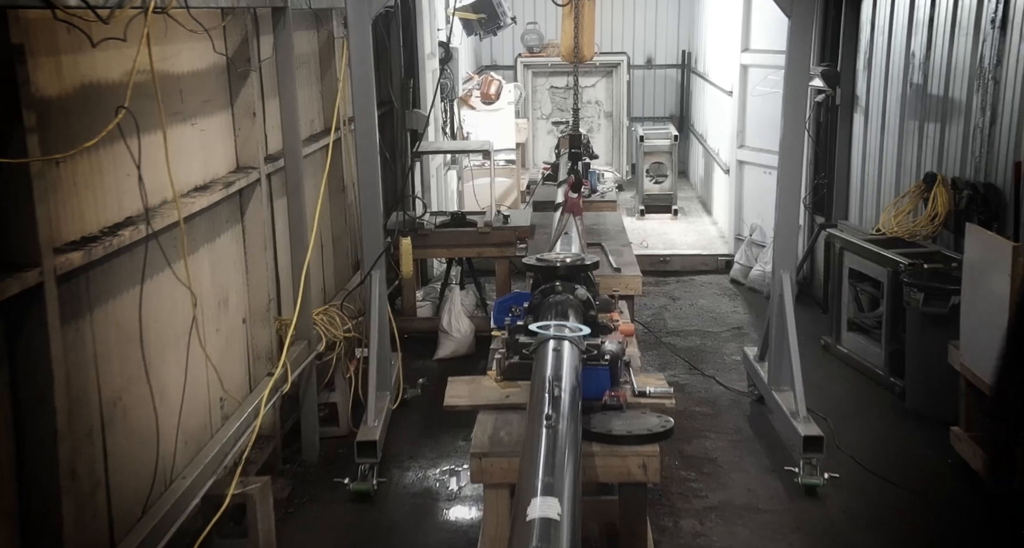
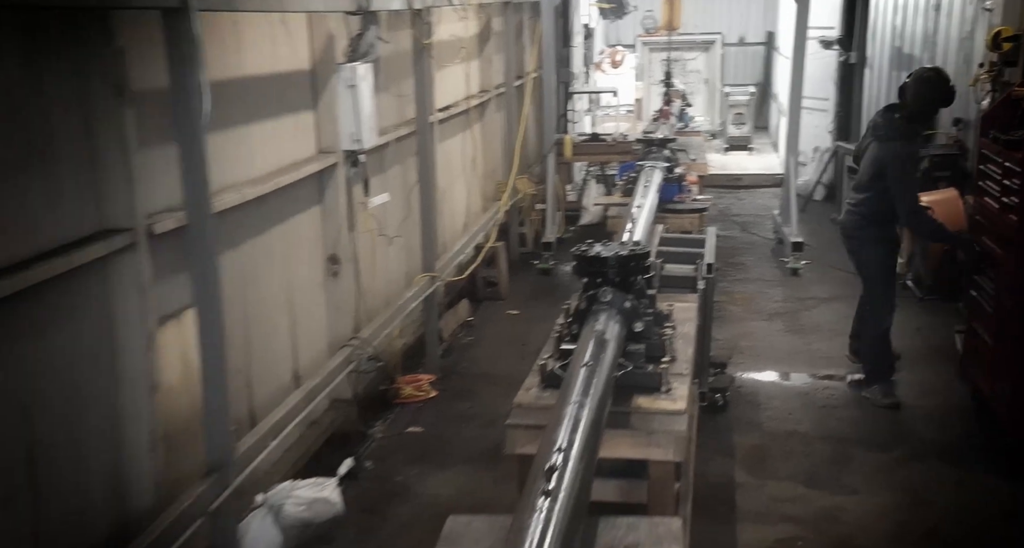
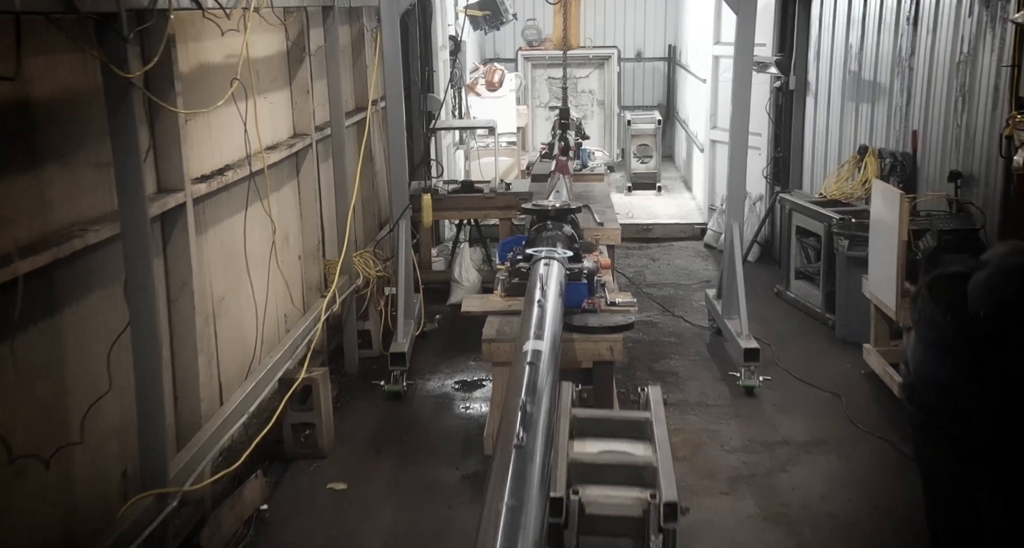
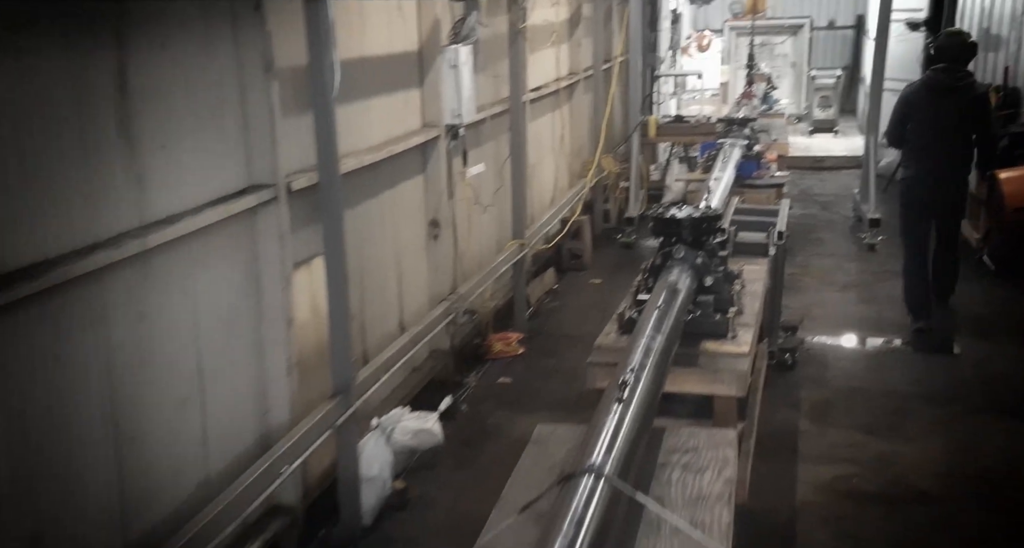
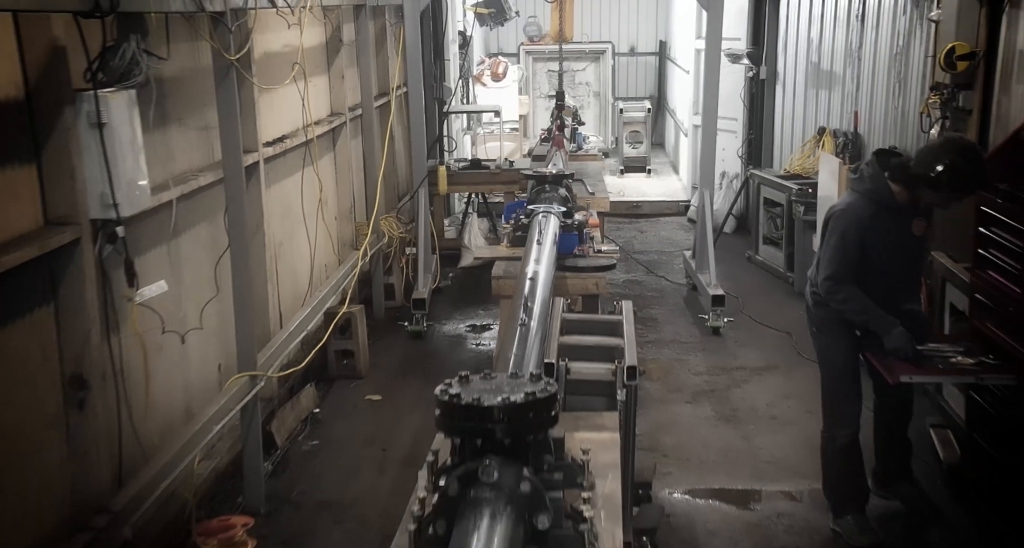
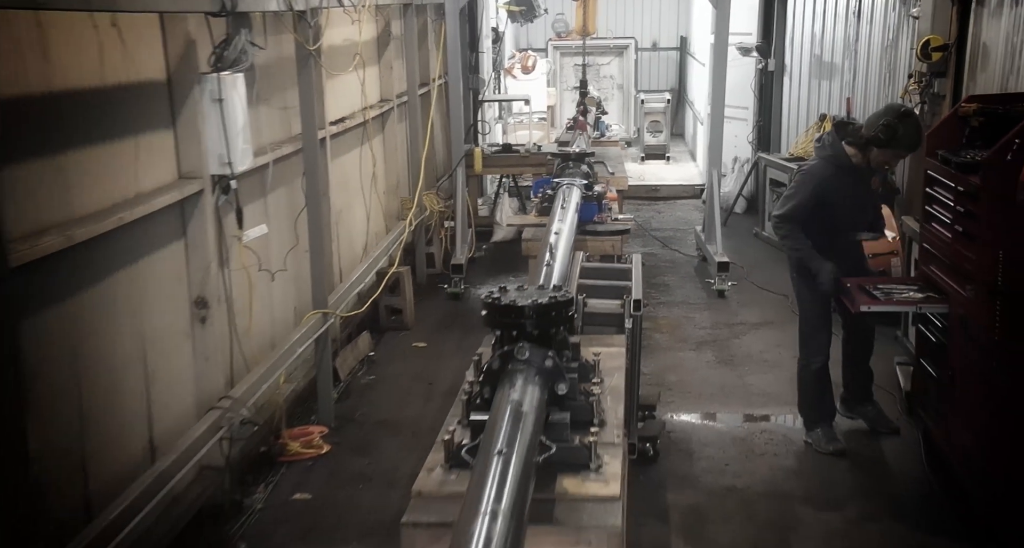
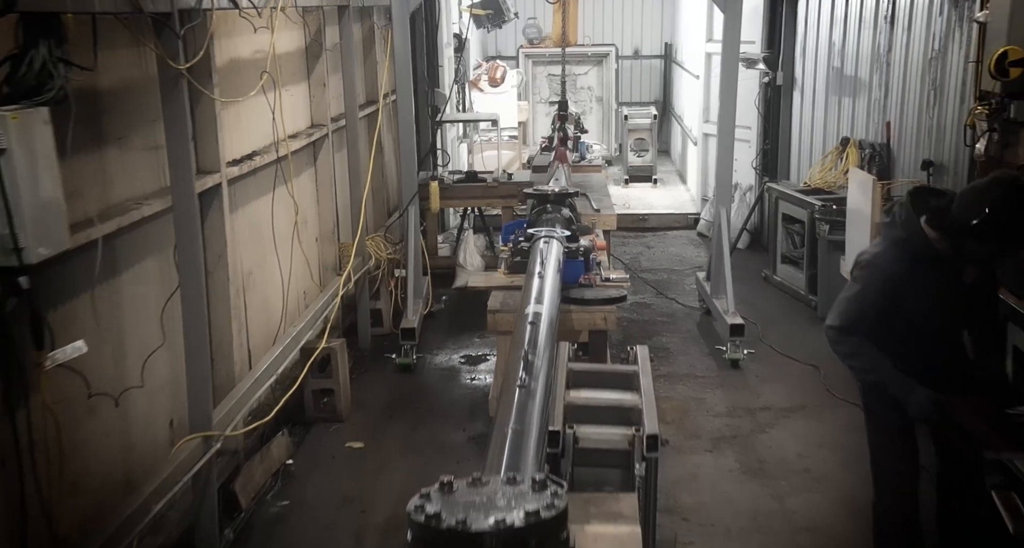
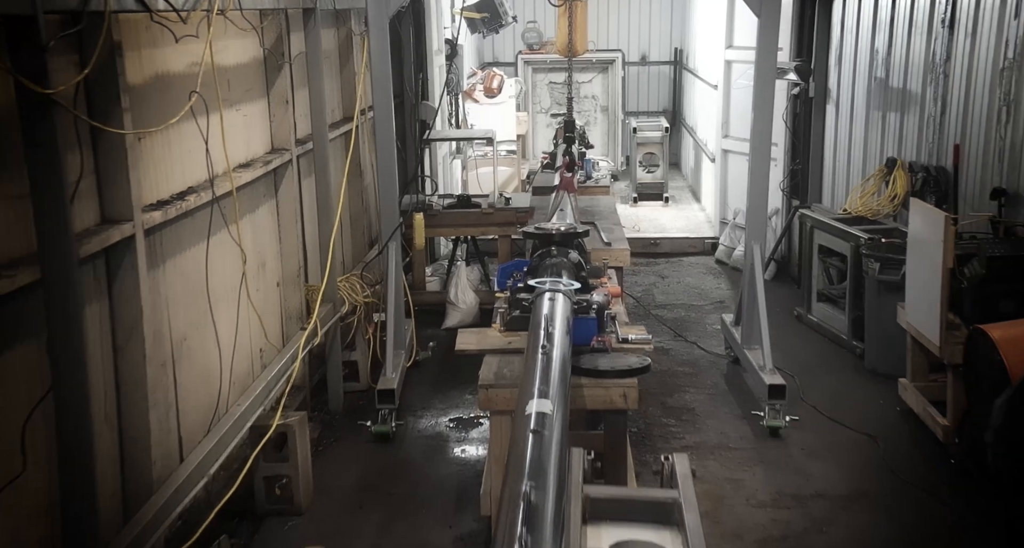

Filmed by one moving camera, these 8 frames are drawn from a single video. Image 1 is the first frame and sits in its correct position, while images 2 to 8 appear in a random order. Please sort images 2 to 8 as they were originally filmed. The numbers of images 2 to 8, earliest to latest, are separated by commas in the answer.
8, 3, 7, 5, 6, 2, 4
